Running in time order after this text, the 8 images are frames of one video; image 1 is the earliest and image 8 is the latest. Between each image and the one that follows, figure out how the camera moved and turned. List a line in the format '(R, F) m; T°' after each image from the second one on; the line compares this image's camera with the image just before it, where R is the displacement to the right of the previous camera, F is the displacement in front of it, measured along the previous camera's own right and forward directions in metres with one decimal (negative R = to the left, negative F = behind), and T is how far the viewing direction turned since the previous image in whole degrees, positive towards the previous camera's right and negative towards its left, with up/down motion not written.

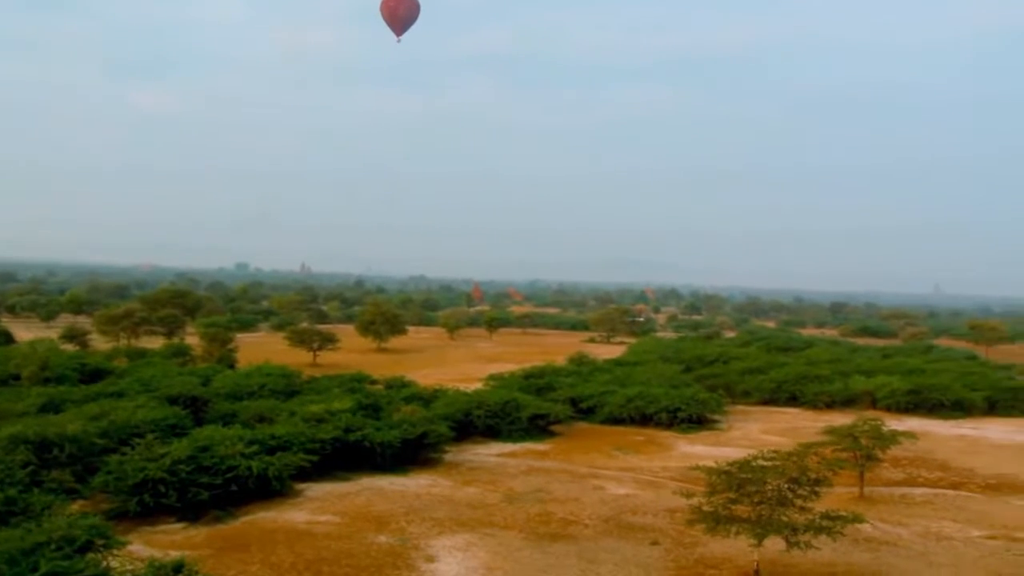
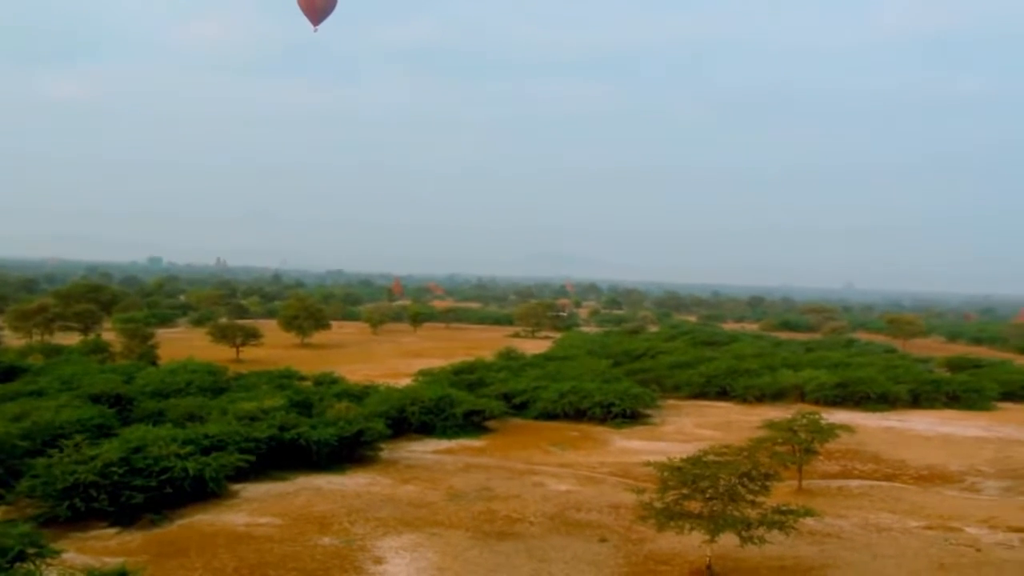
(-0.6, +0.3) m; +5°
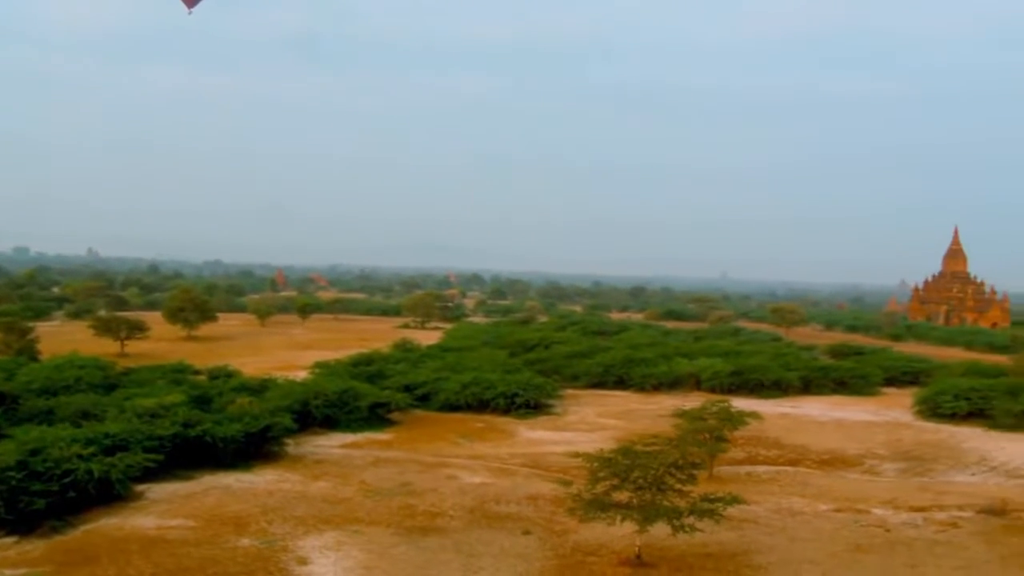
(-0.8, +0.3) m; +7°
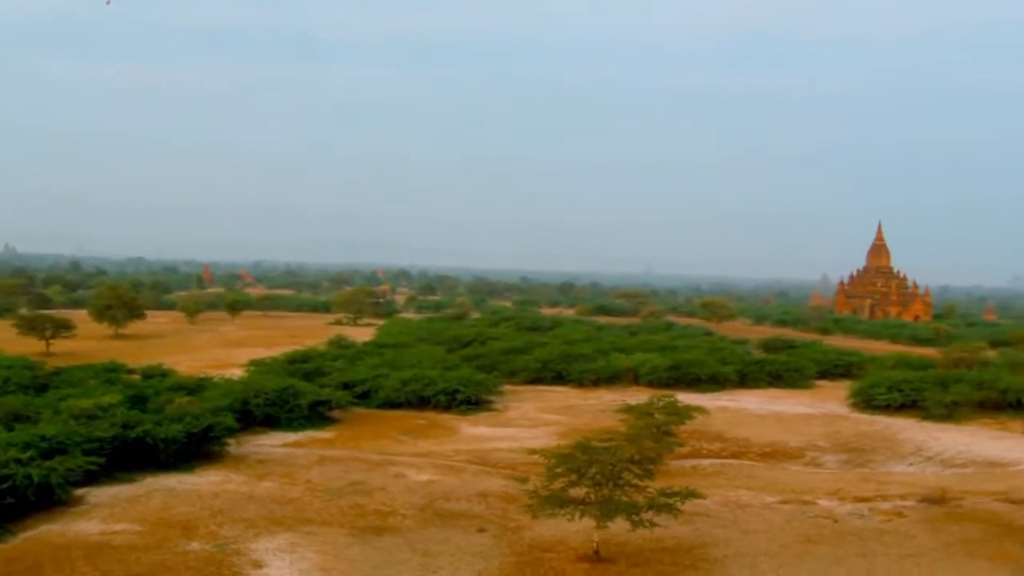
(-0.5, +0.1) m; +4°
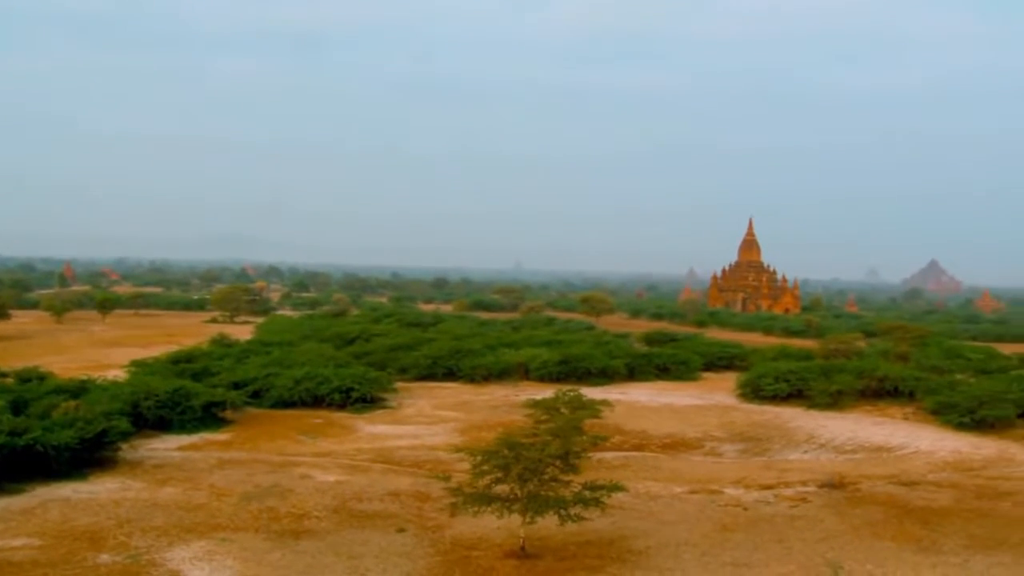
(-1.0, +0.2) m; +8°
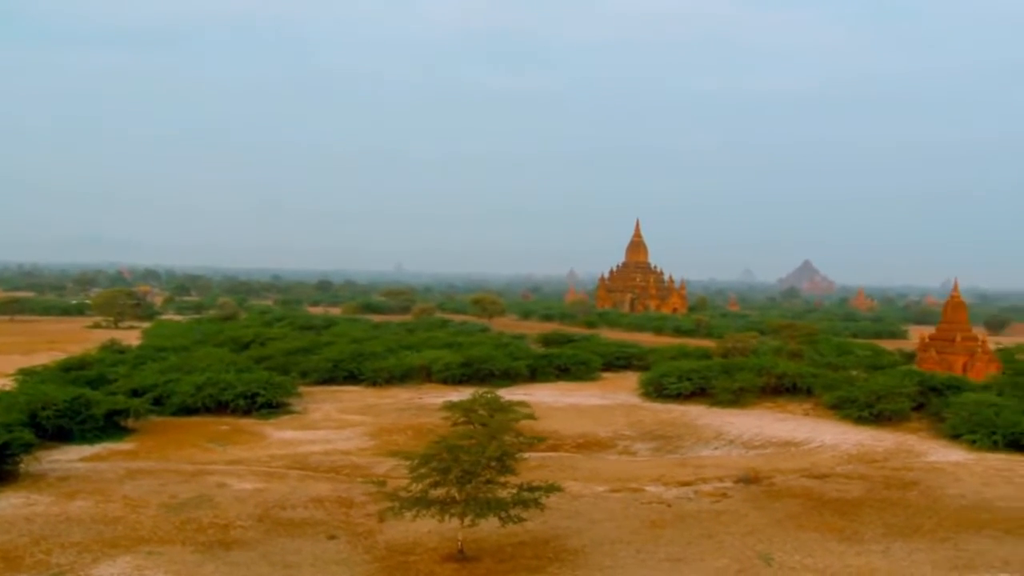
(-1.0, +0.1) m; +7°
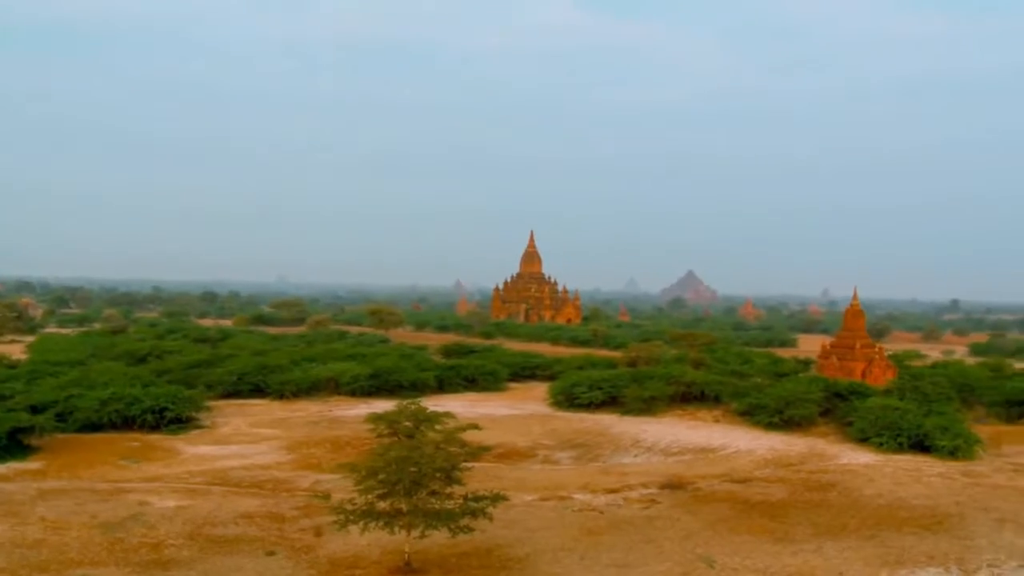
(-1.1, 0.0) m; +7°
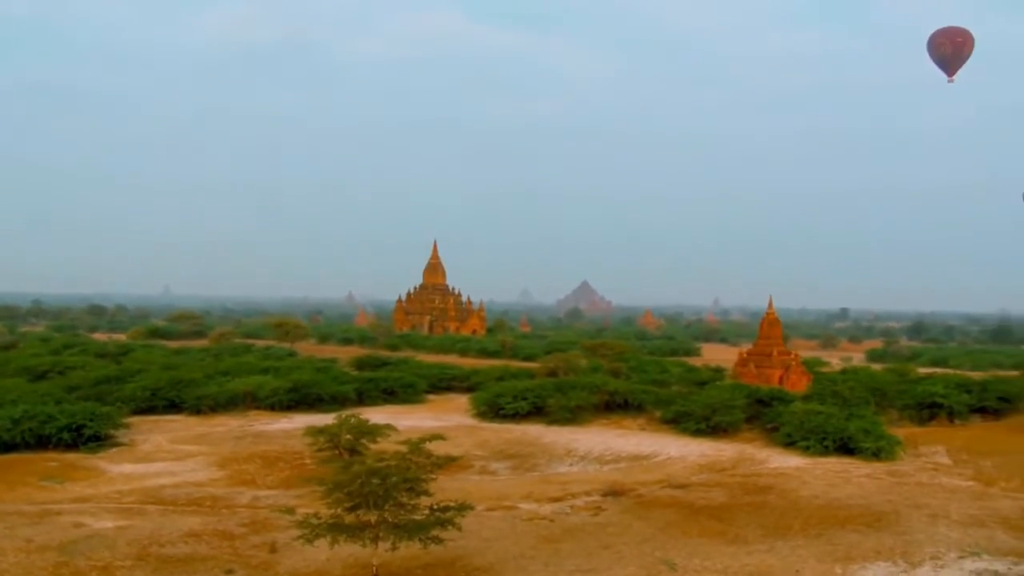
(-1.3, 0.0) m; +7°
